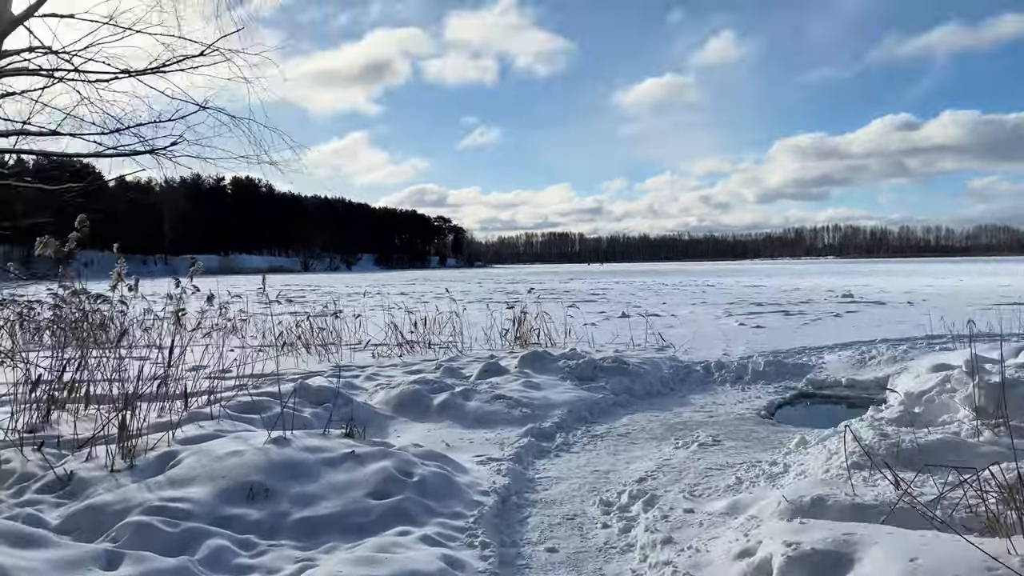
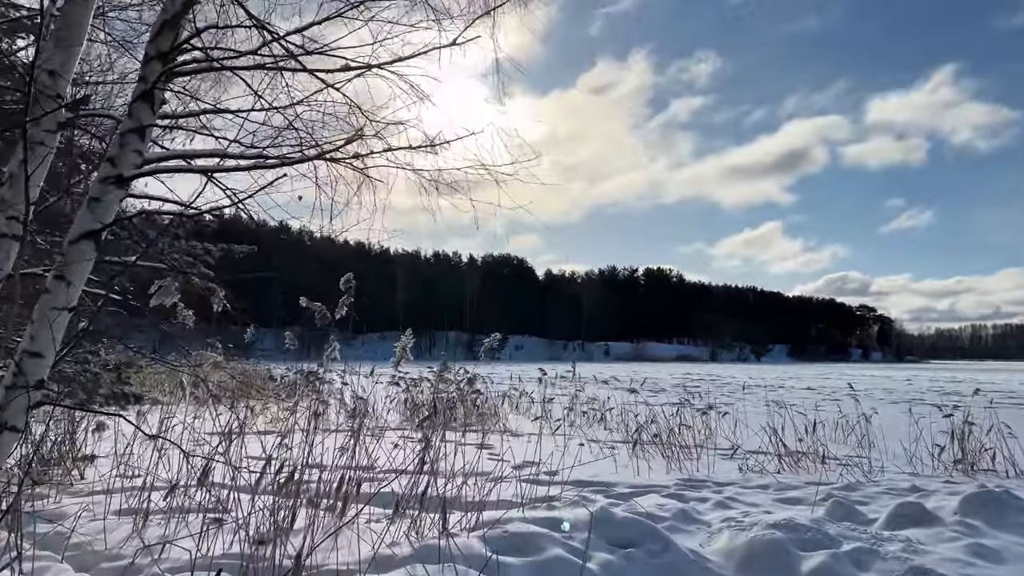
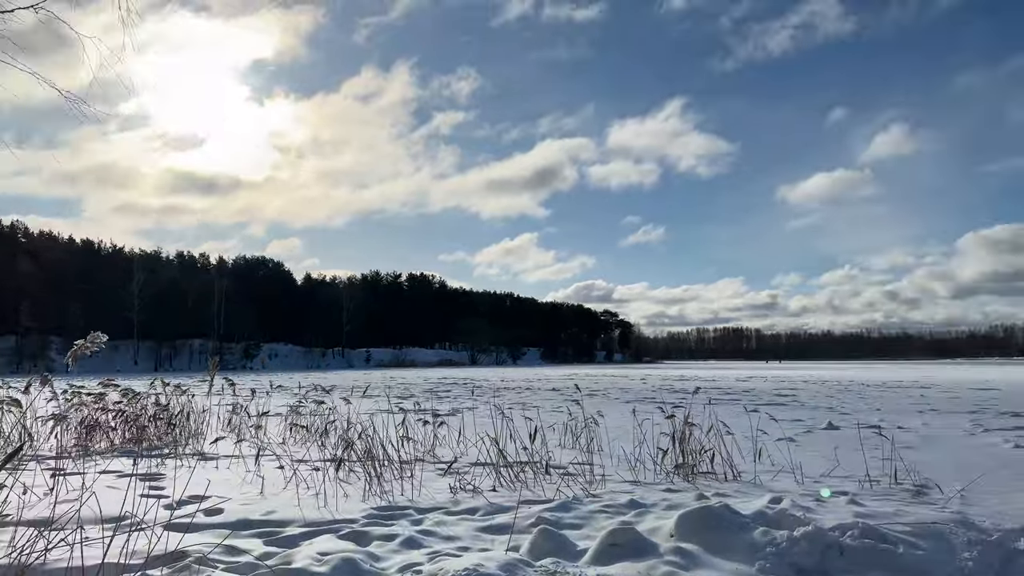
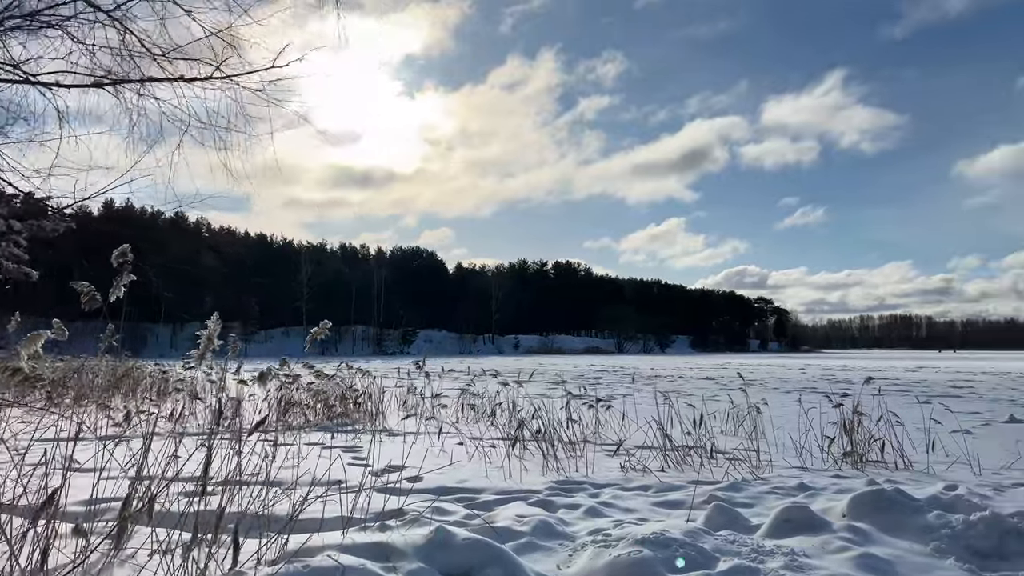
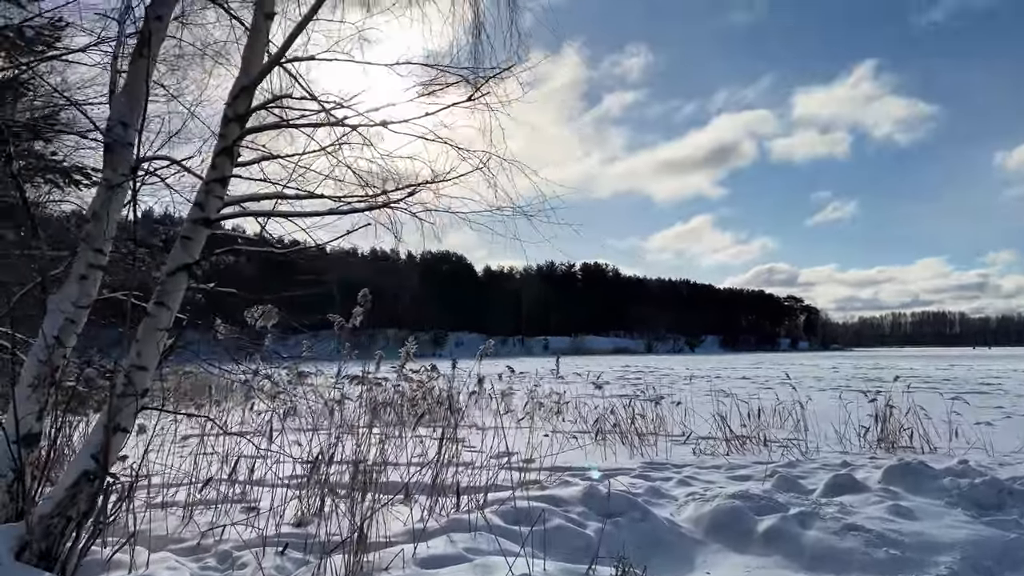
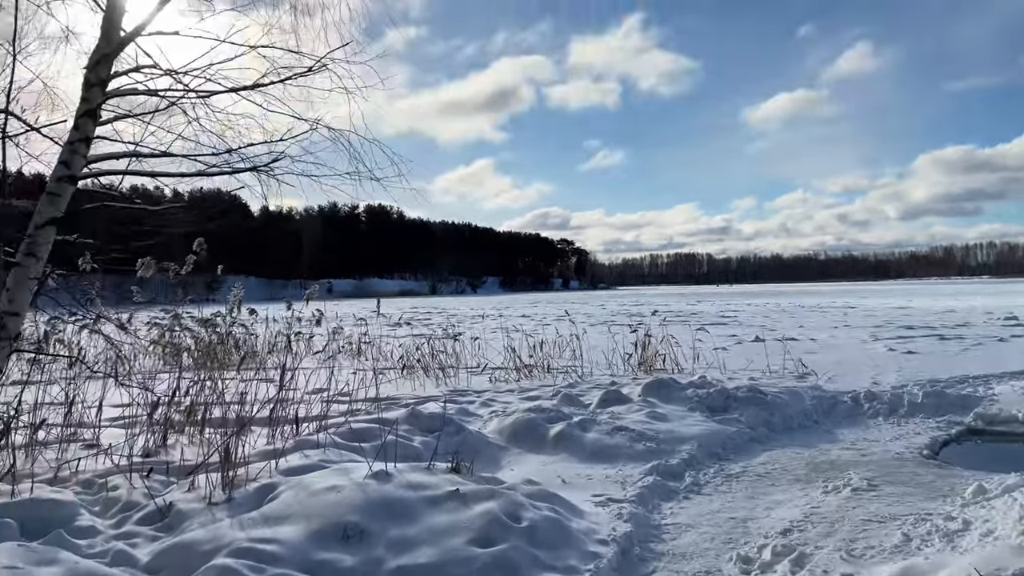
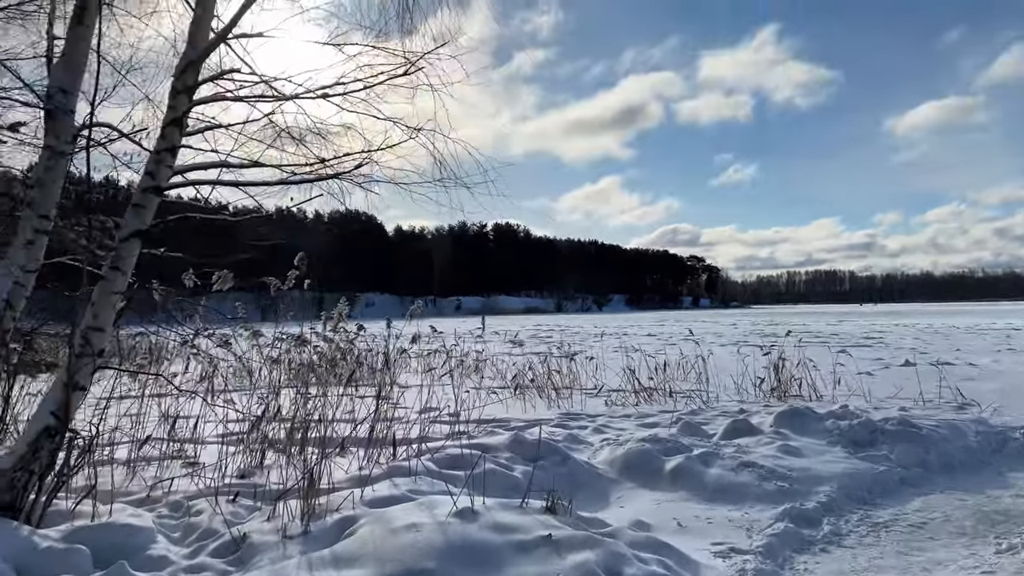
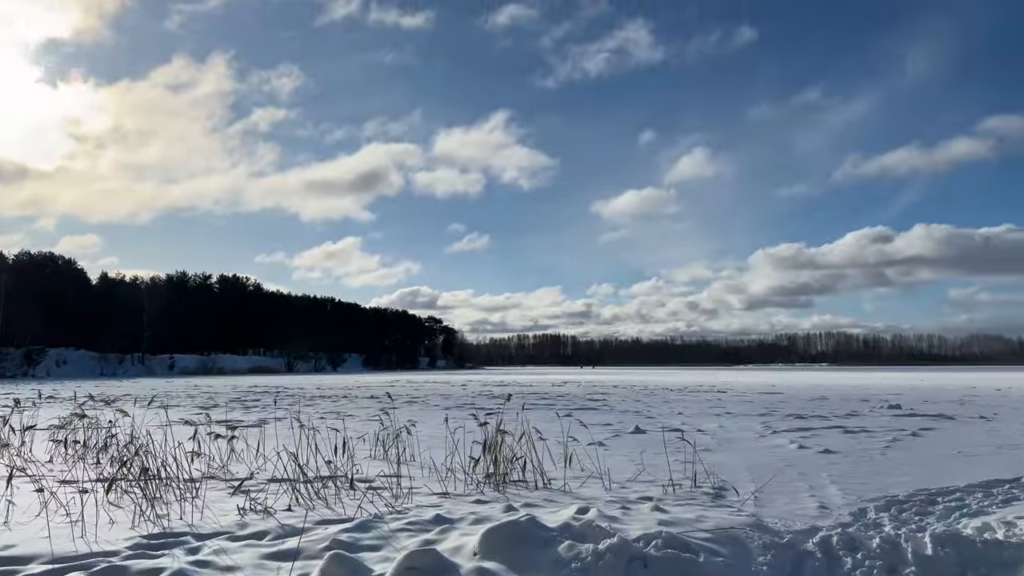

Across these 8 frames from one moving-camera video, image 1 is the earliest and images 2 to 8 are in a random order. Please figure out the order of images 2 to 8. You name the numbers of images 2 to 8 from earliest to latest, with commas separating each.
6, 7, 5, 2, 4, 3, 8
